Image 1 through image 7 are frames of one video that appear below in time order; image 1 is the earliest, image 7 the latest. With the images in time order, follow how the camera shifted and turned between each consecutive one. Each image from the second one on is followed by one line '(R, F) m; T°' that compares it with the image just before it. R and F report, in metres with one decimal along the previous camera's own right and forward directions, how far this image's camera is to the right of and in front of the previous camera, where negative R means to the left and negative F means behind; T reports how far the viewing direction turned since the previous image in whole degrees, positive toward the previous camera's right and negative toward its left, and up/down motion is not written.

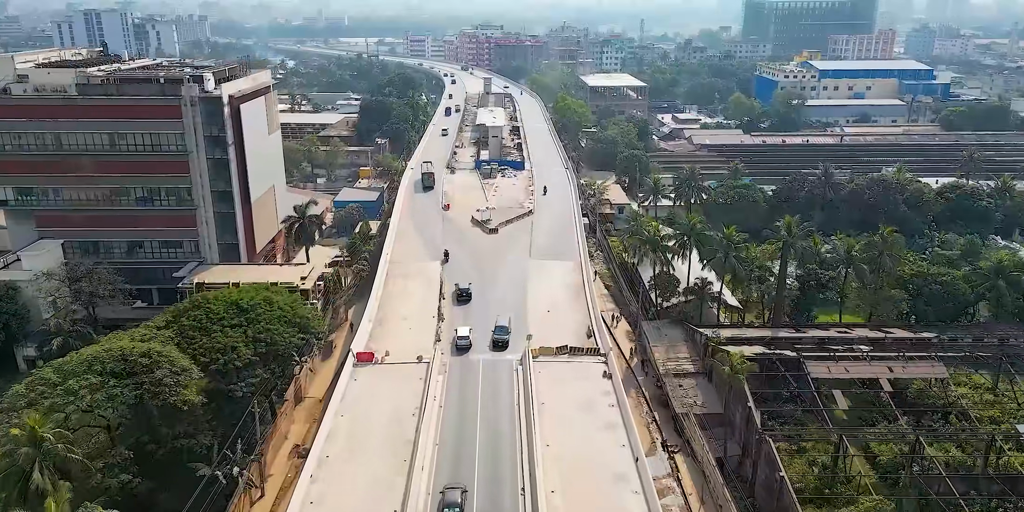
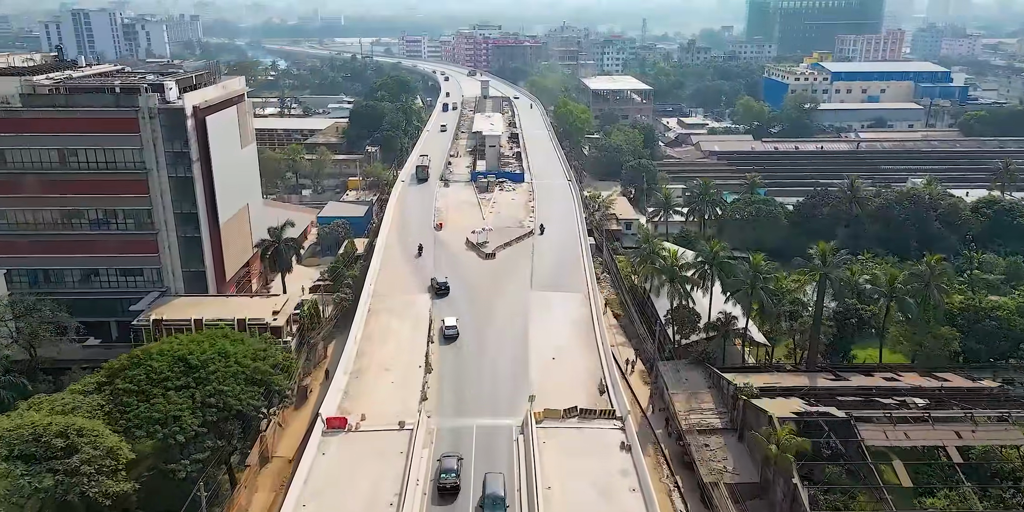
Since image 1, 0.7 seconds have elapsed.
(0.0, +4.9) m; 0°
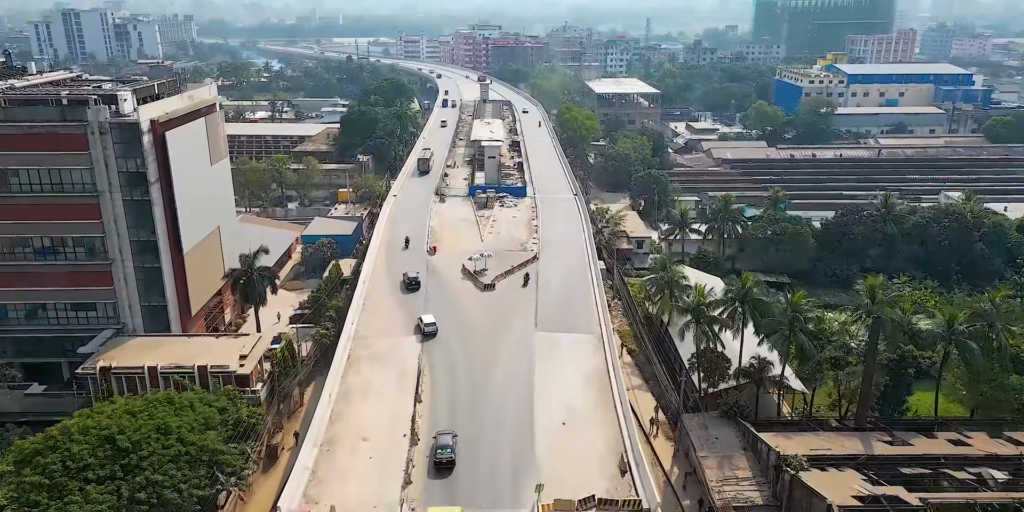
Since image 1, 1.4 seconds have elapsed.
(-0.1, +4.9) m; 0°
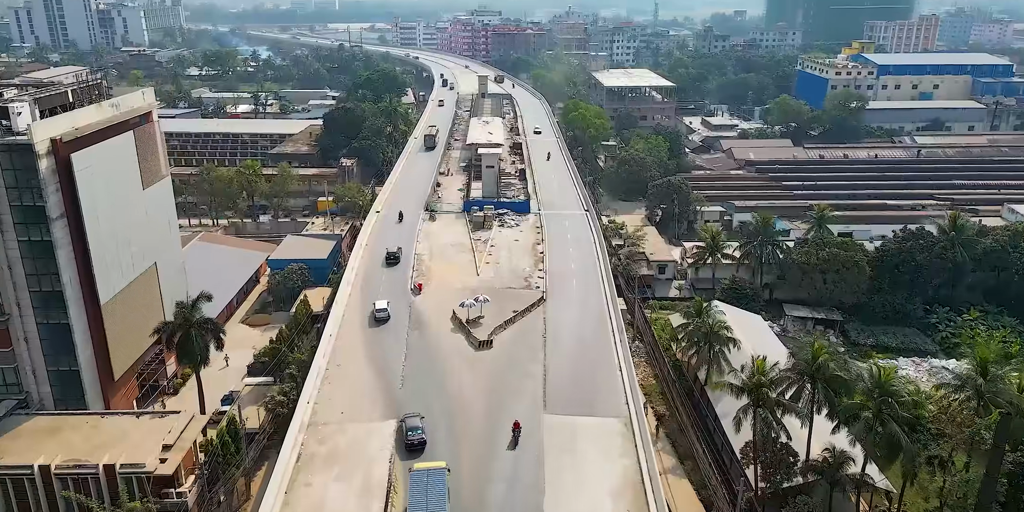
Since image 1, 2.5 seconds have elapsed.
(0.0, +7.7) m; 0°
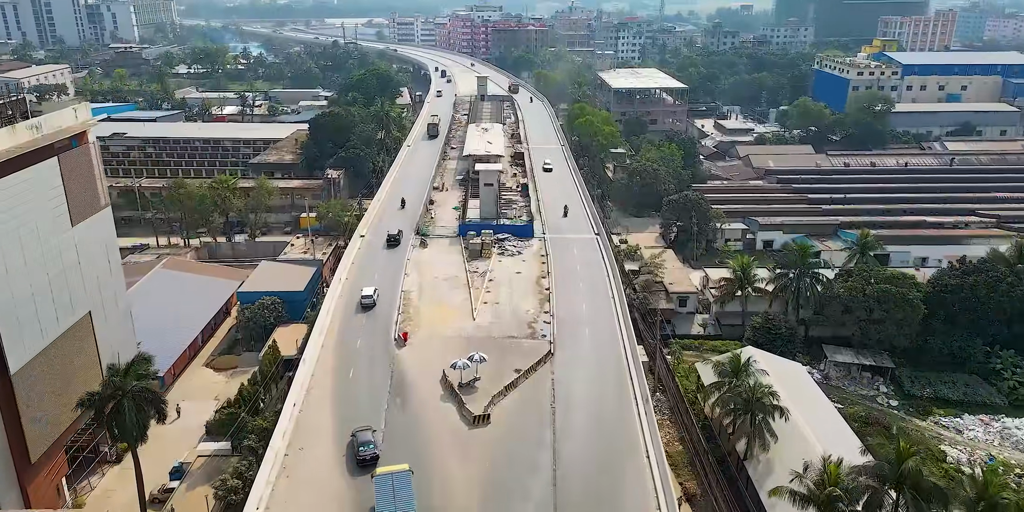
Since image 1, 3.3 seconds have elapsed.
(0.0, +5.5) m; 0°
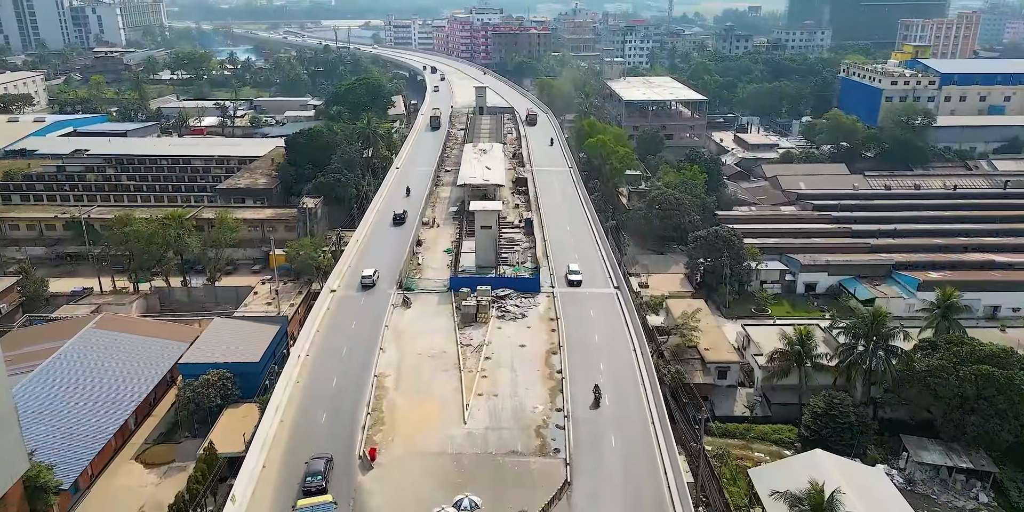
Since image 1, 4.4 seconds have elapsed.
(-0.1, +7.5) m; 0°
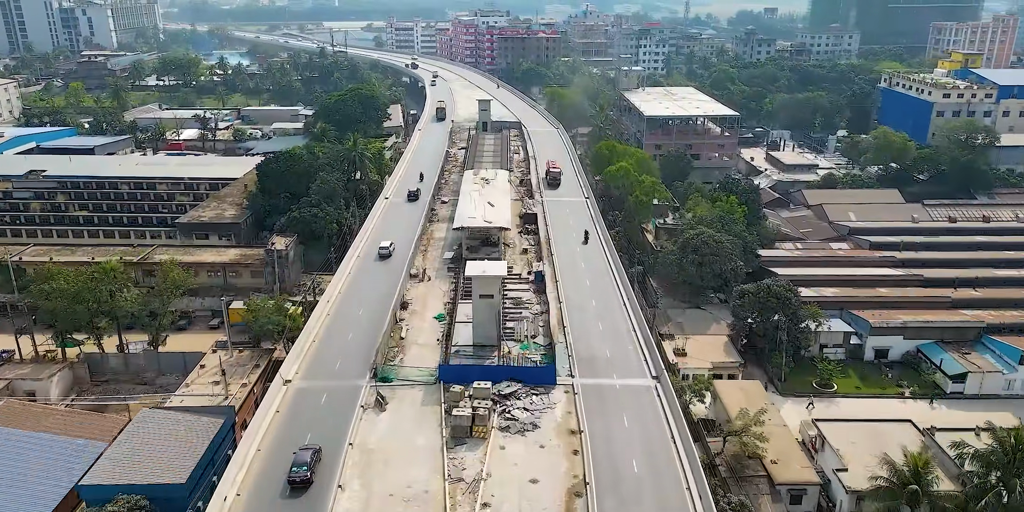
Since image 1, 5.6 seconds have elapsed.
(-0.1, +8.3) m; 0°
